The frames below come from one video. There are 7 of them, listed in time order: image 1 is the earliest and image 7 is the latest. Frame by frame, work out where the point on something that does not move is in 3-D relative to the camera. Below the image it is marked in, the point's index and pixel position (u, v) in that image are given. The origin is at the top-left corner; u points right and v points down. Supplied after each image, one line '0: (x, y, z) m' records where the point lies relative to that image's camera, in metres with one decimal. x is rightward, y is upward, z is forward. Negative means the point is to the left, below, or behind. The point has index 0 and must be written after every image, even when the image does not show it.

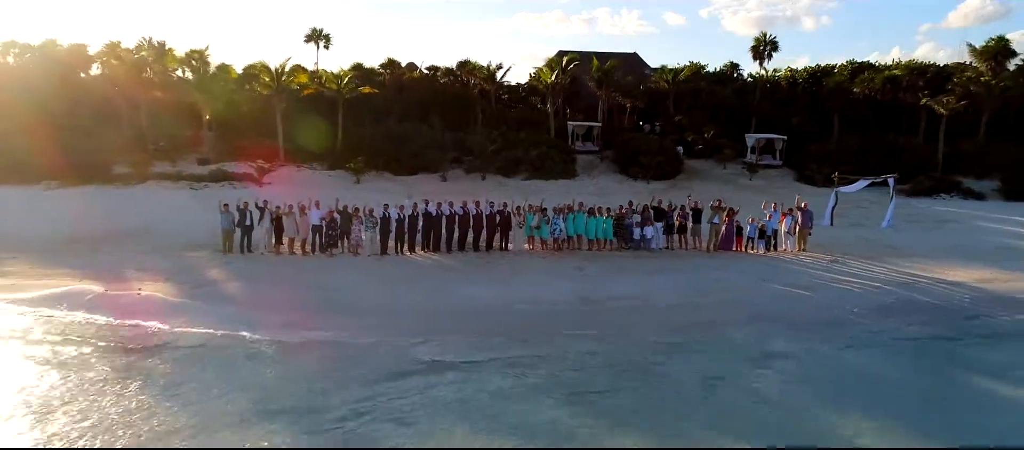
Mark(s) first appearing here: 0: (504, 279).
0: (-0.1, -0.6, +7.4) m
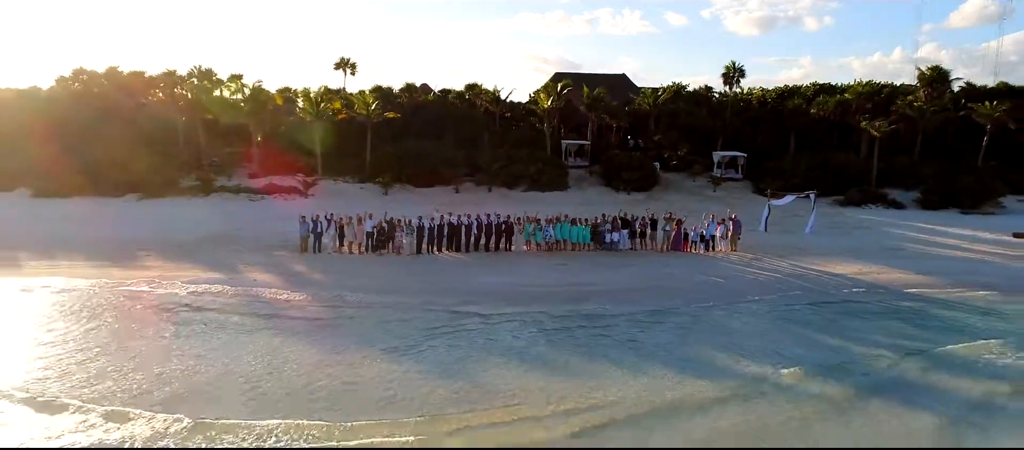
0: (-0.1, -0.7, +10.3) m
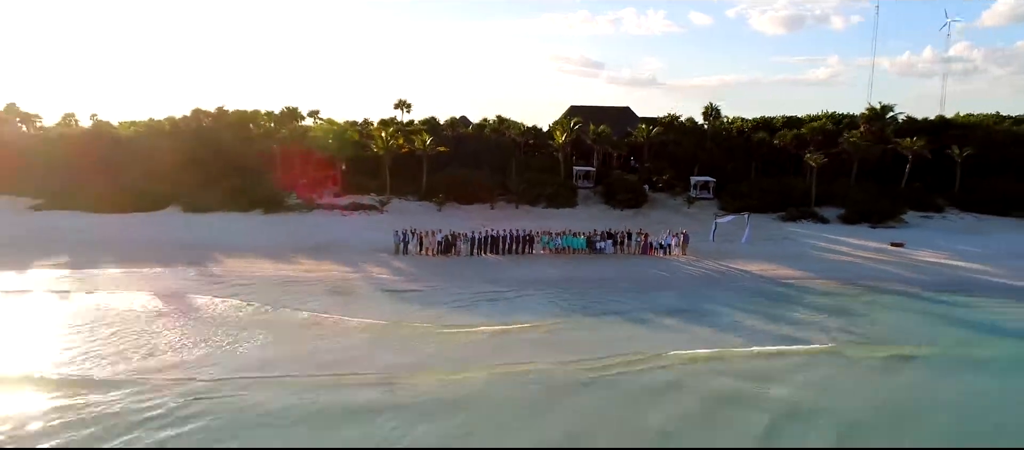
0: (+0.5, -1.1, +16.1) m
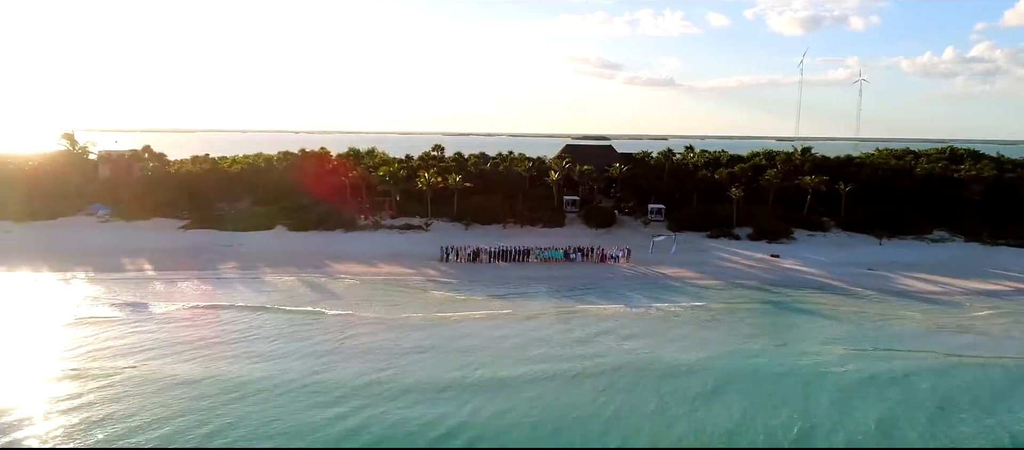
0: (+0.6, -1.8, +25.5) m
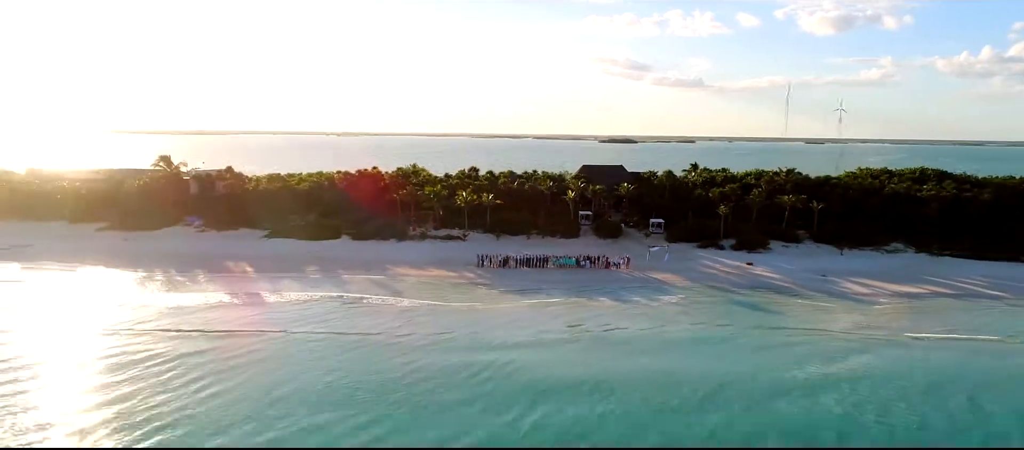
0: (+1.7, -2.5, +32.1) m
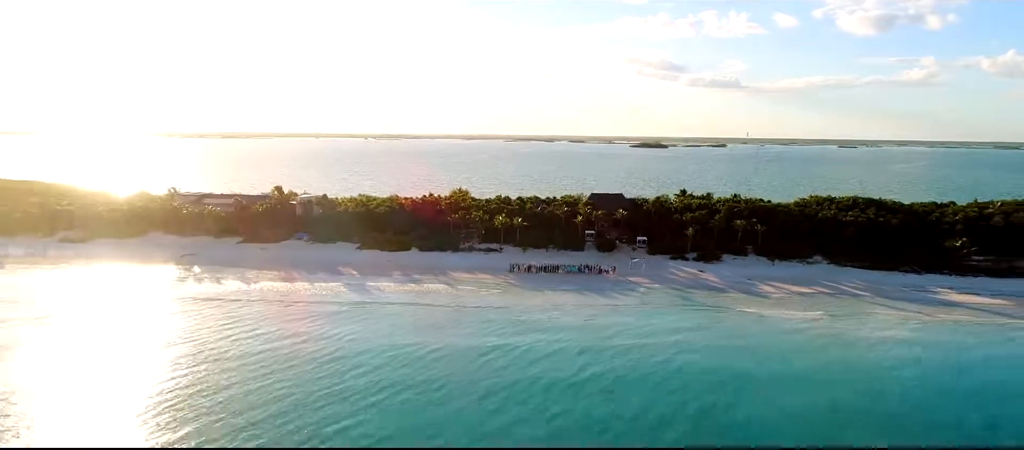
0: (+3.2, -3.8, +46.7) m
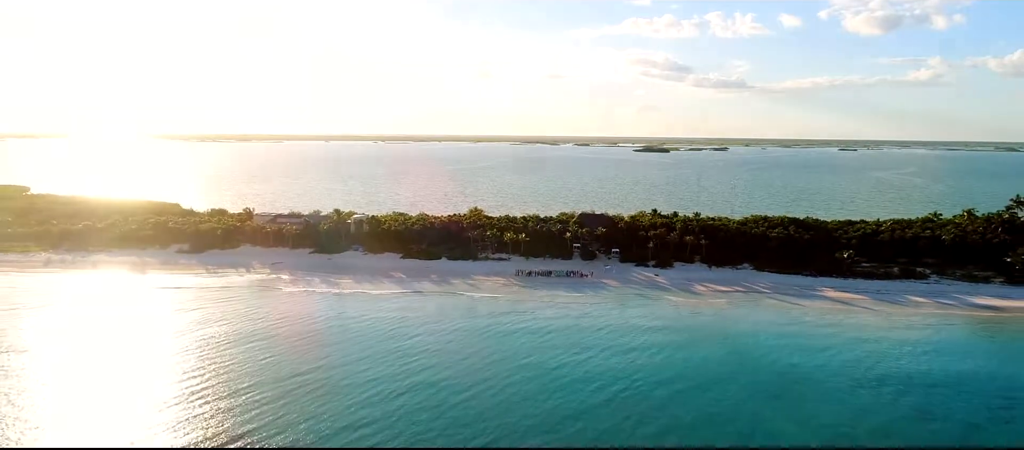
0: (+3.8, -5.5, +64.1) m
